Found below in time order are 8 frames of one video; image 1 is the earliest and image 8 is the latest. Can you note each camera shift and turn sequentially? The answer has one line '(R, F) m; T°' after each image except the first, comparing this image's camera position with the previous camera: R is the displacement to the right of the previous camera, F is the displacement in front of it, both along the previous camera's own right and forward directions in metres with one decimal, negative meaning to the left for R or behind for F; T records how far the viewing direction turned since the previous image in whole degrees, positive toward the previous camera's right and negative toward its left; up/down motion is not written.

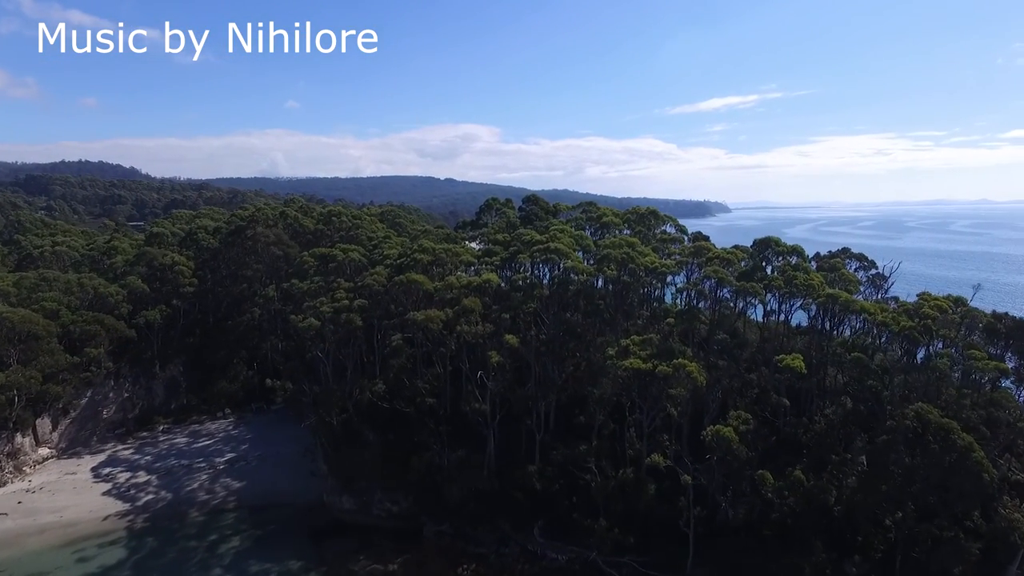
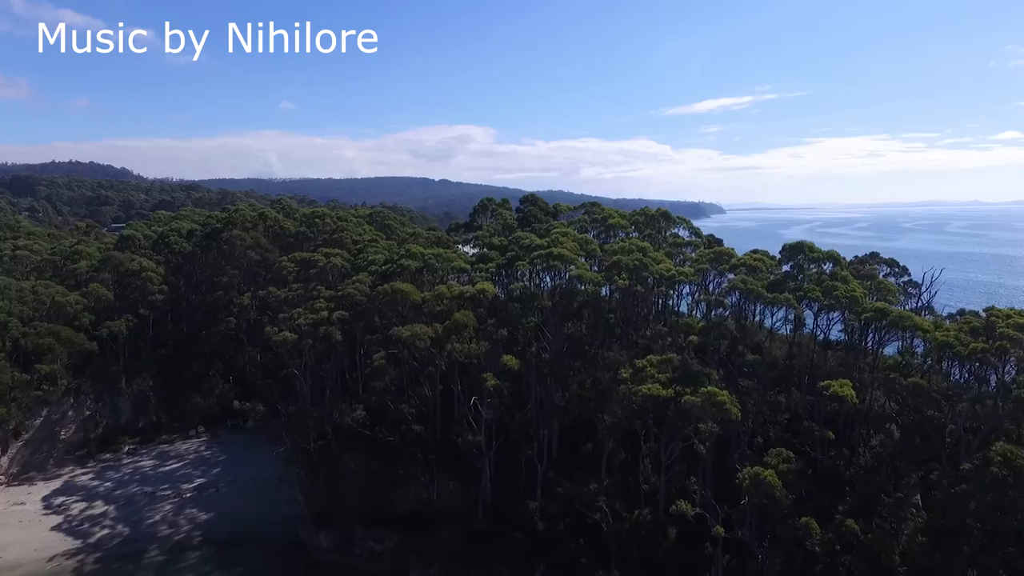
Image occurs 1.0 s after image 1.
(-0.2, +4.8) m; 0°
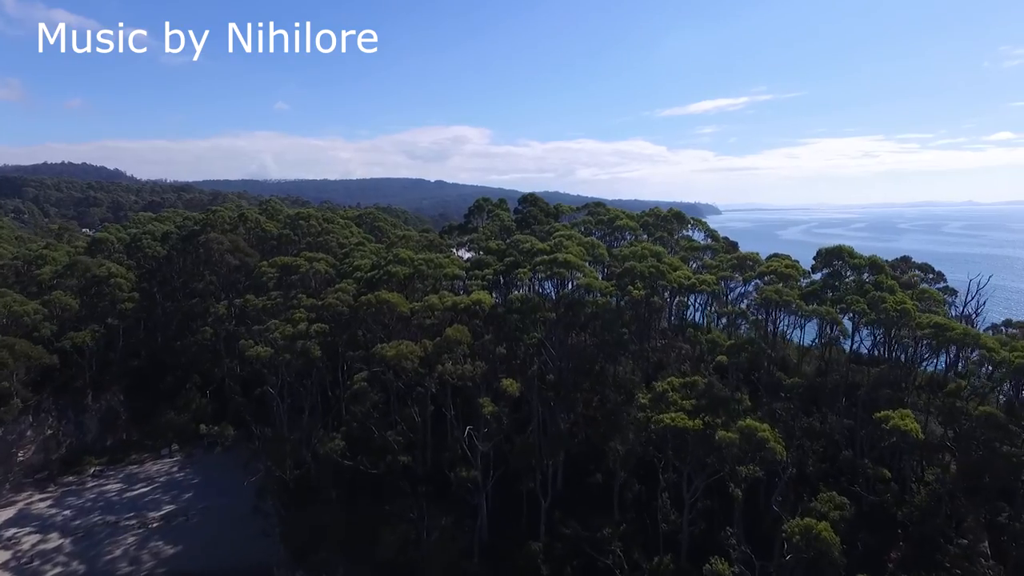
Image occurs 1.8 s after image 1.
(-0.2, +4.2) m; 0°
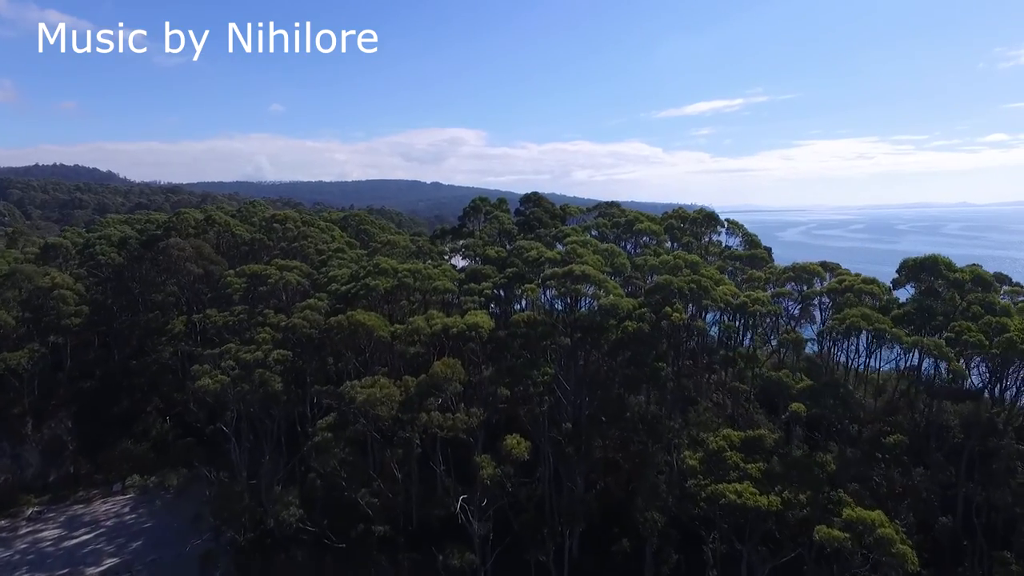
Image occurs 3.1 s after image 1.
(-0.4, +6.7) m; 0°
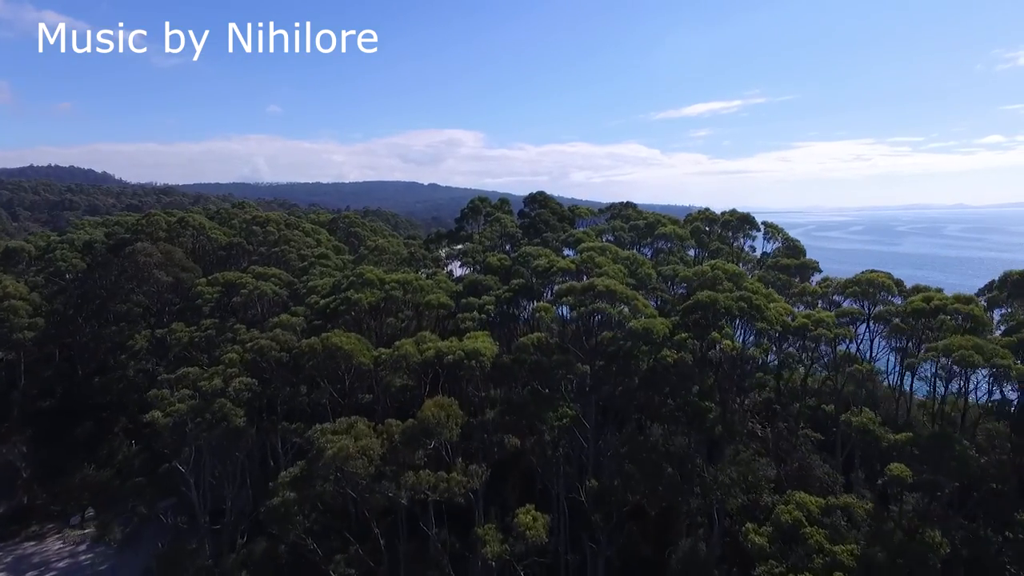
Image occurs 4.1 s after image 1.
(-0.4, +4.9) m; 0°
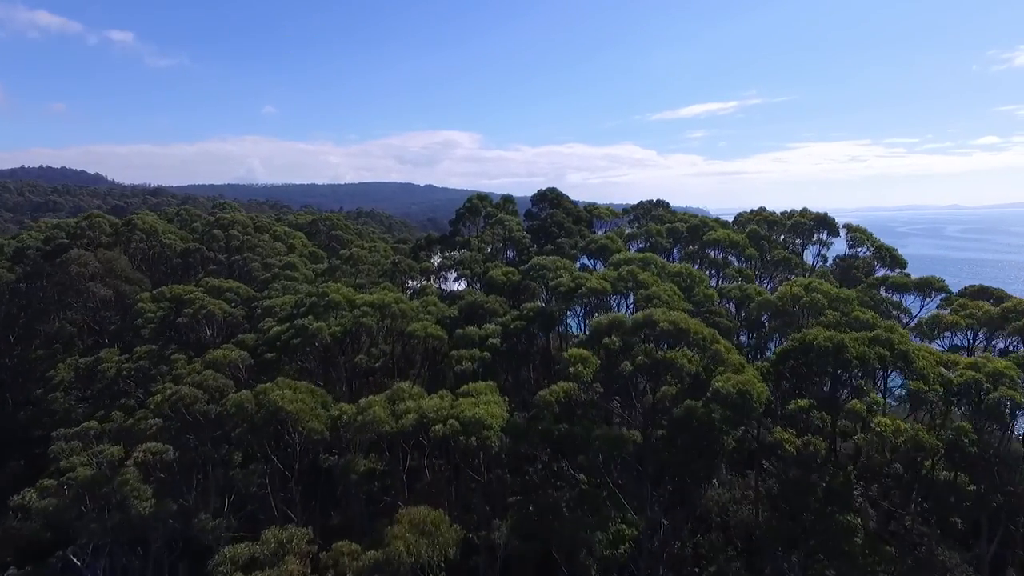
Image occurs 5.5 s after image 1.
(-0.5, +7.4) m; 0°
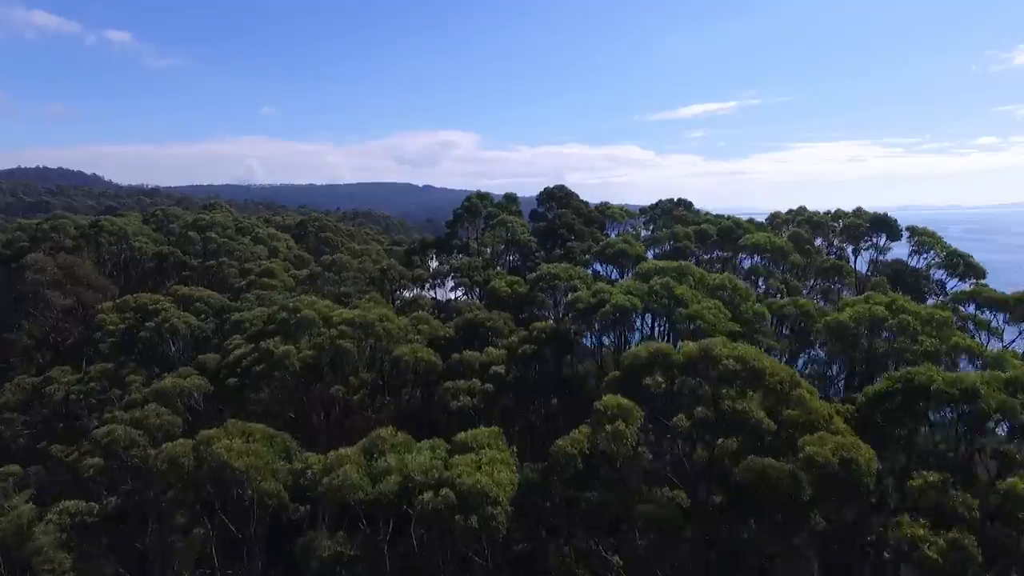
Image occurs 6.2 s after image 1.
(-0.2, +3.7) m; 0°
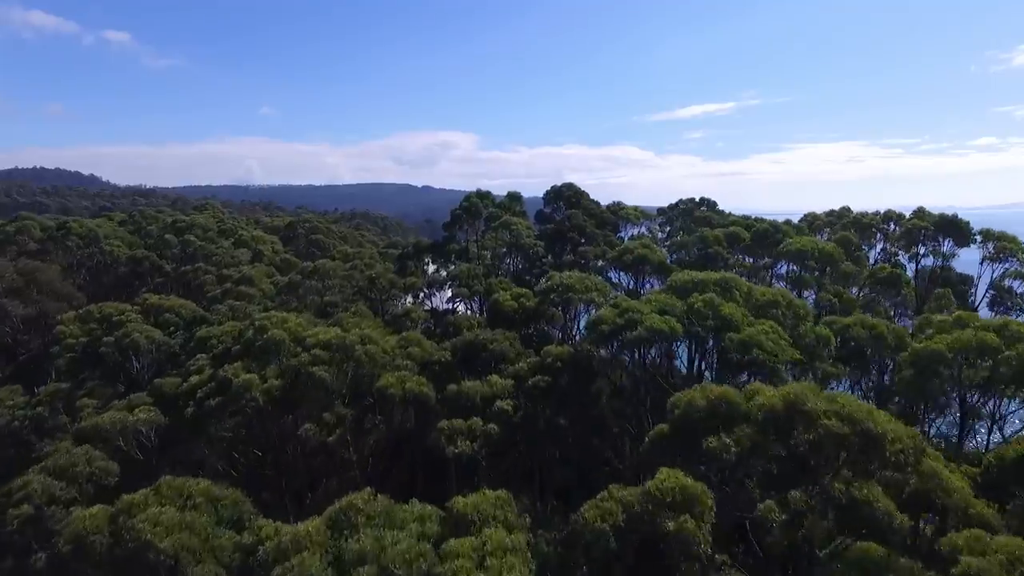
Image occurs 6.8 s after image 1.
(-0.2, +3.1) m; 0°
